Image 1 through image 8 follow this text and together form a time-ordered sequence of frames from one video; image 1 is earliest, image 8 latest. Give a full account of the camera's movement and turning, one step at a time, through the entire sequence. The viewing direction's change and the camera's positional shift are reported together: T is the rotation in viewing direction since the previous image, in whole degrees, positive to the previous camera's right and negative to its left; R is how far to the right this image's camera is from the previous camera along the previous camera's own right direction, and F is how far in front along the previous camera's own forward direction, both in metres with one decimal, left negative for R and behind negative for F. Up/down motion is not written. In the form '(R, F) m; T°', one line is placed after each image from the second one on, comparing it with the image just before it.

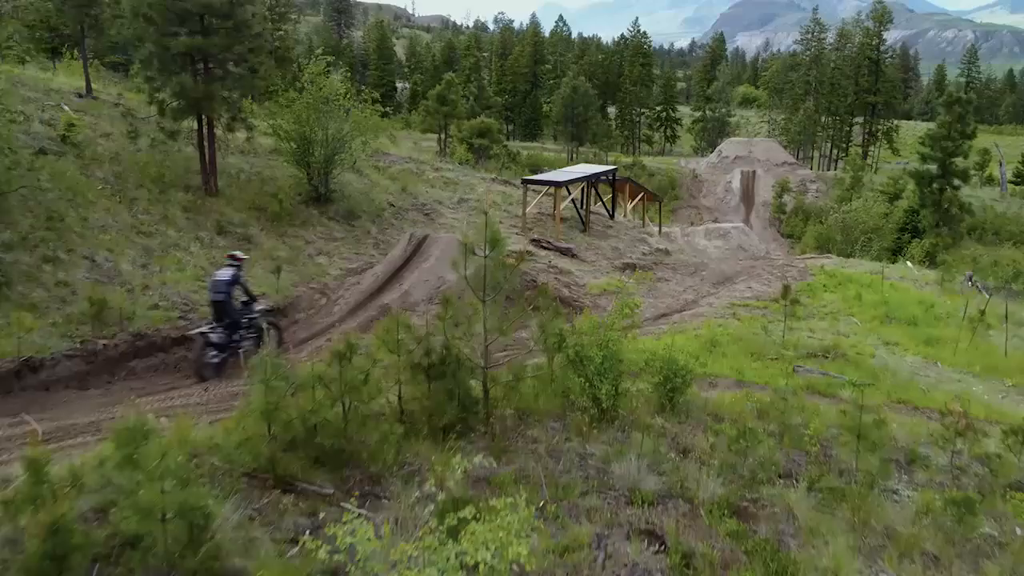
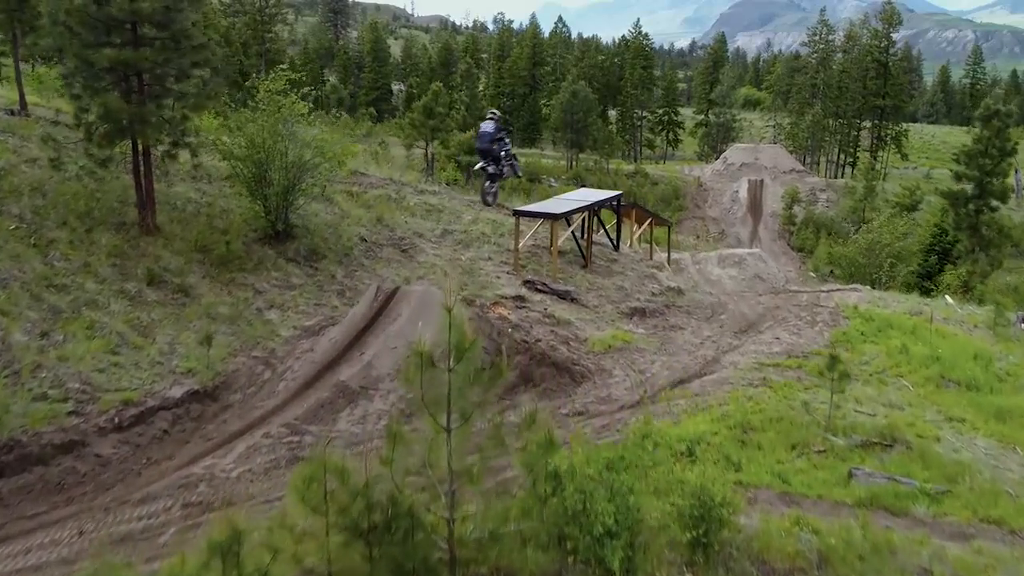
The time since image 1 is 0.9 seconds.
(+0.1, +1.9) m; 0°
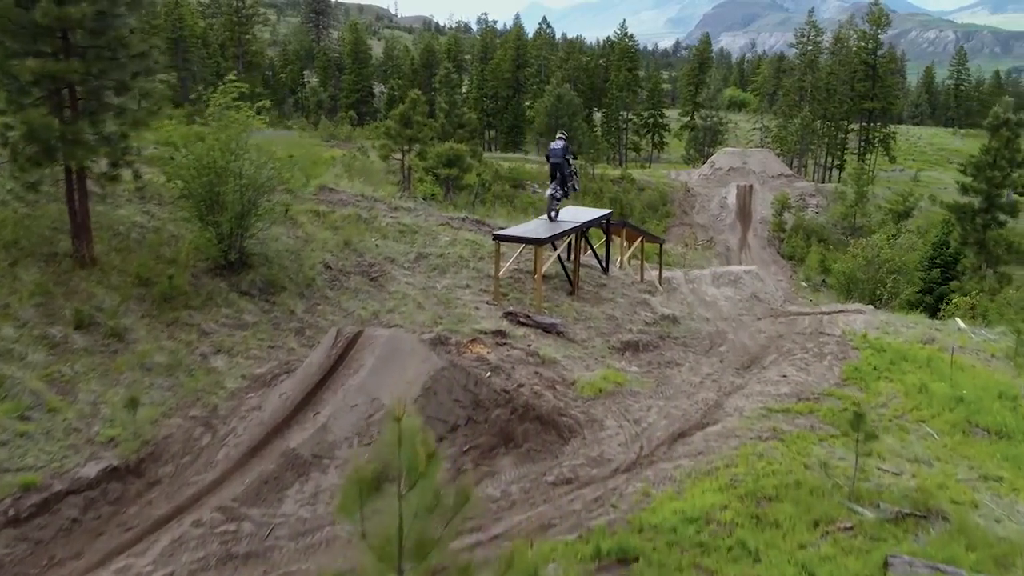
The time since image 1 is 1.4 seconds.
(+0.1, +1.1) m; +1°
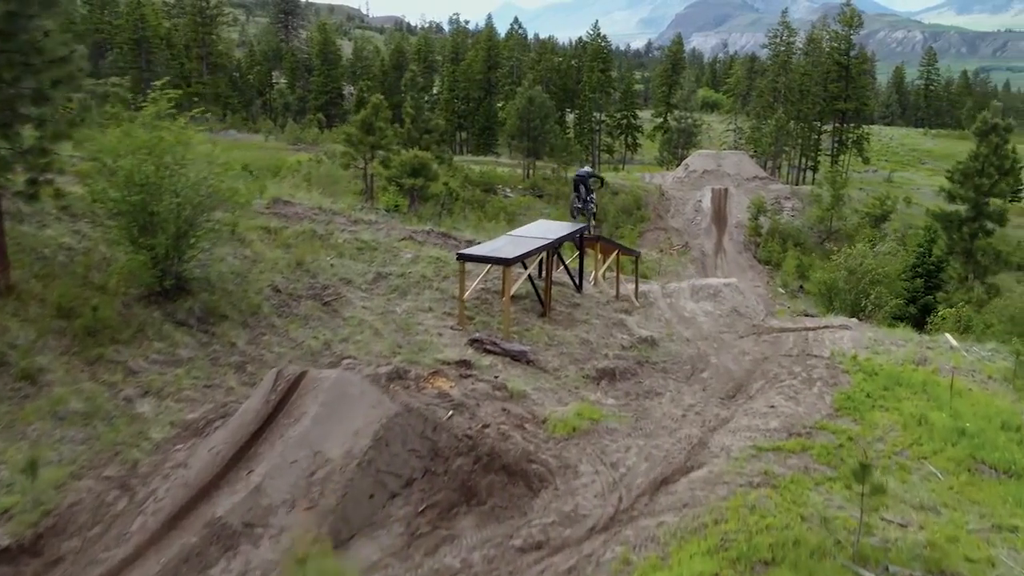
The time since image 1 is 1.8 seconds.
(+0.1, +0.9) m; +2°
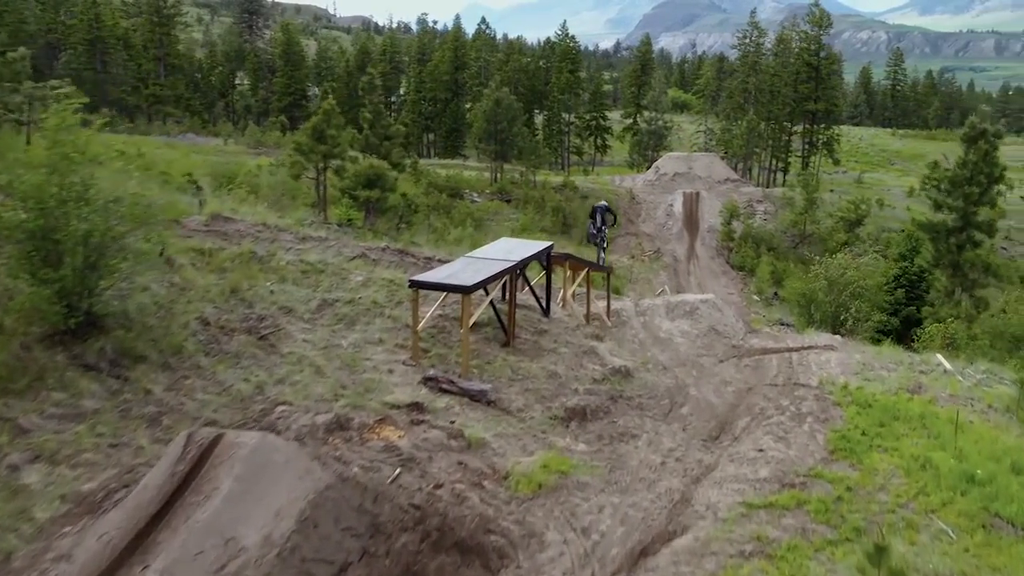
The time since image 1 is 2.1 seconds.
(+0.1, +1.1) m; +2°
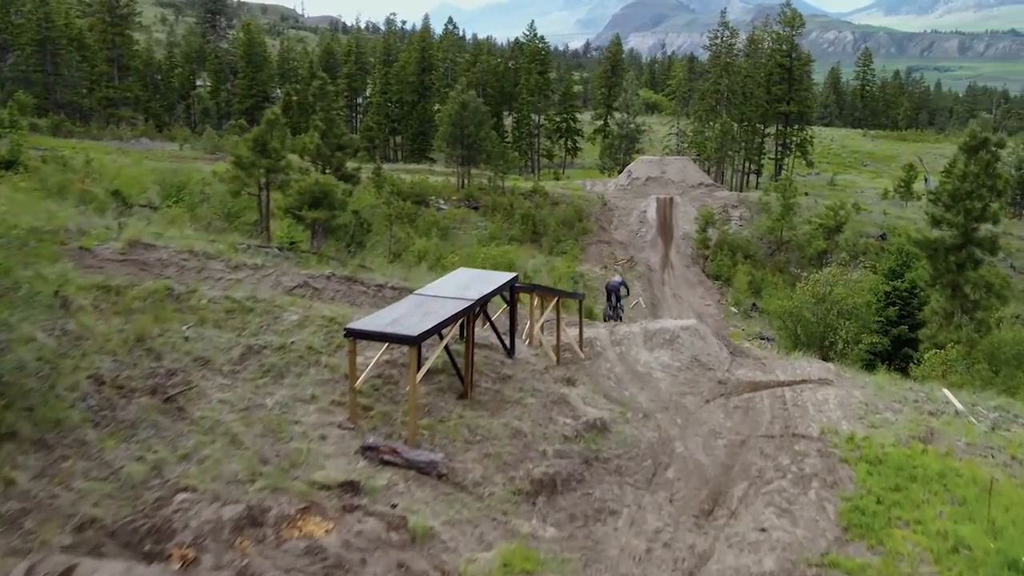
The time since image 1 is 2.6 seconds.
(+0.1, +1.4) m; +2°
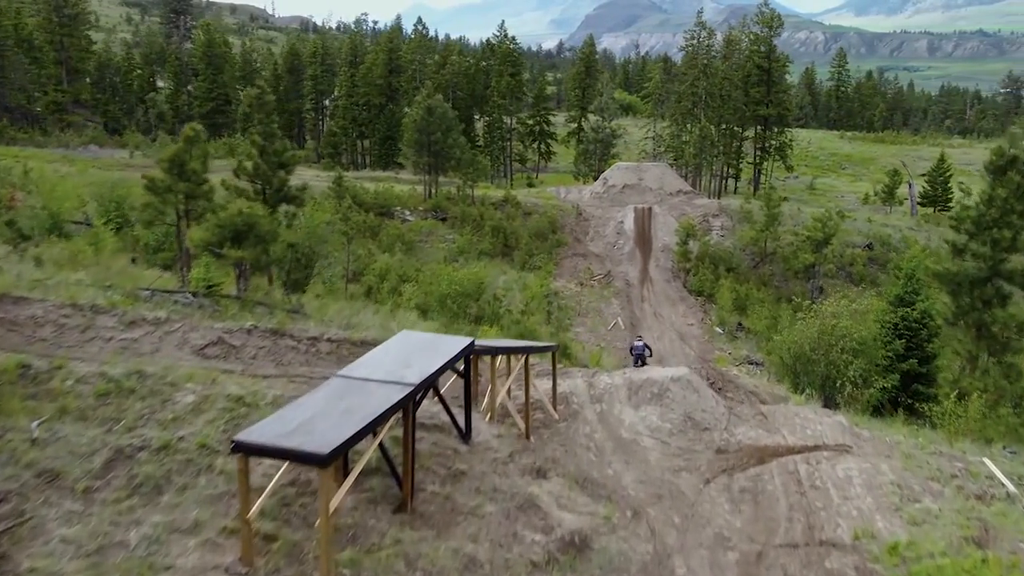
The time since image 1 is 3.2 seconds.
(+0.2, +2.1) m; +1°
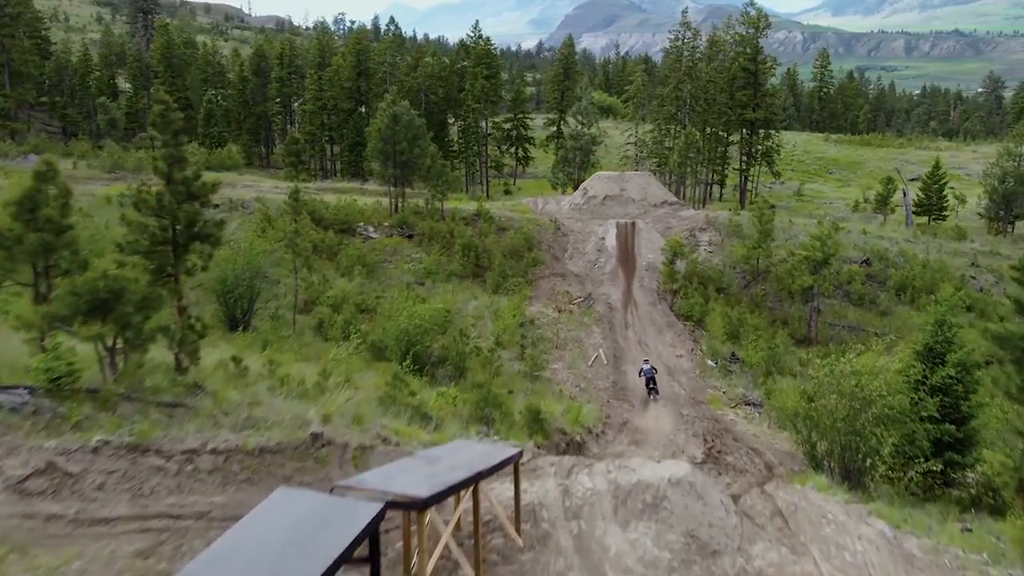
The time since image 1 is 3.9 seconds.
(+0.3, +2.7) m; +1°
